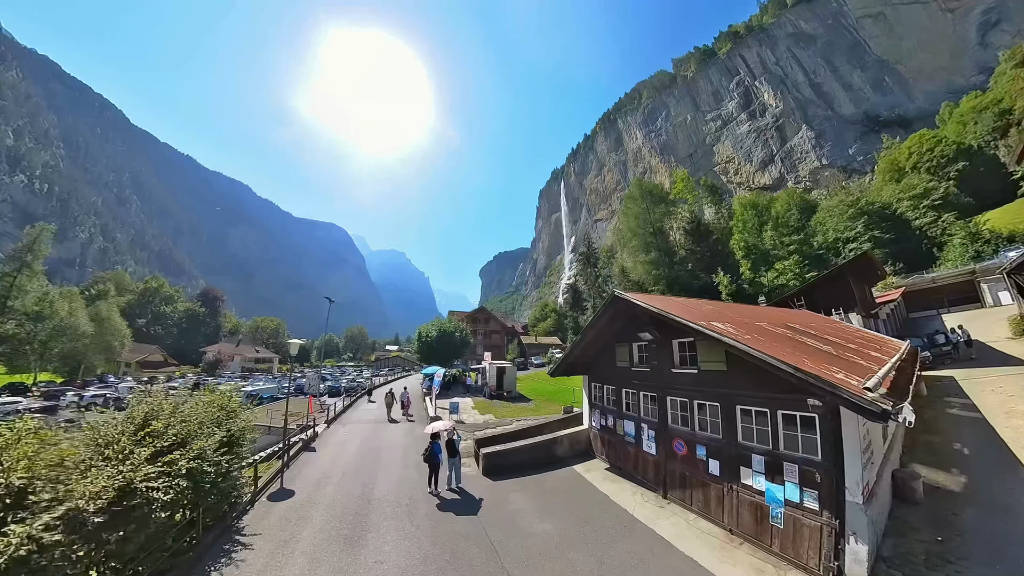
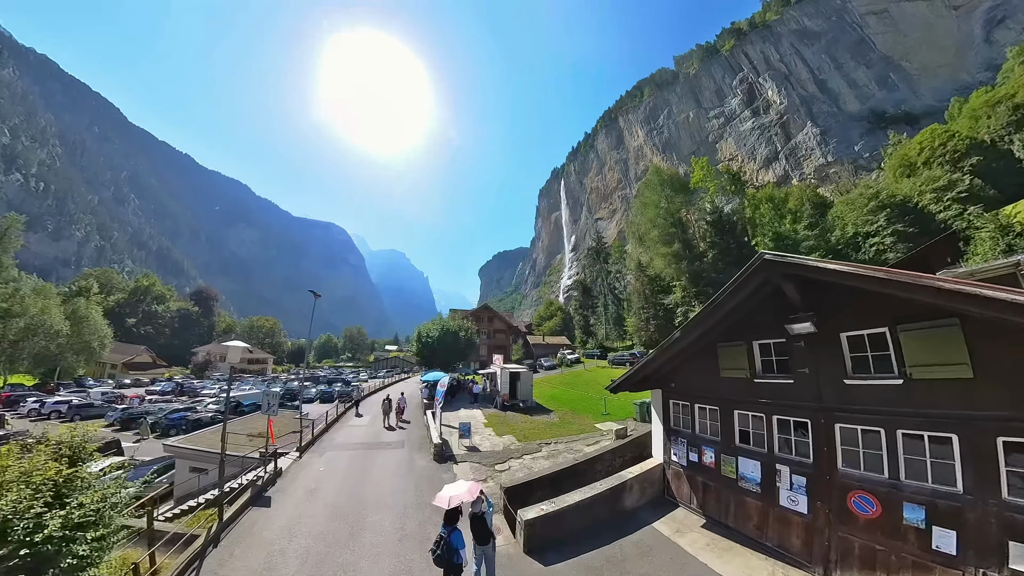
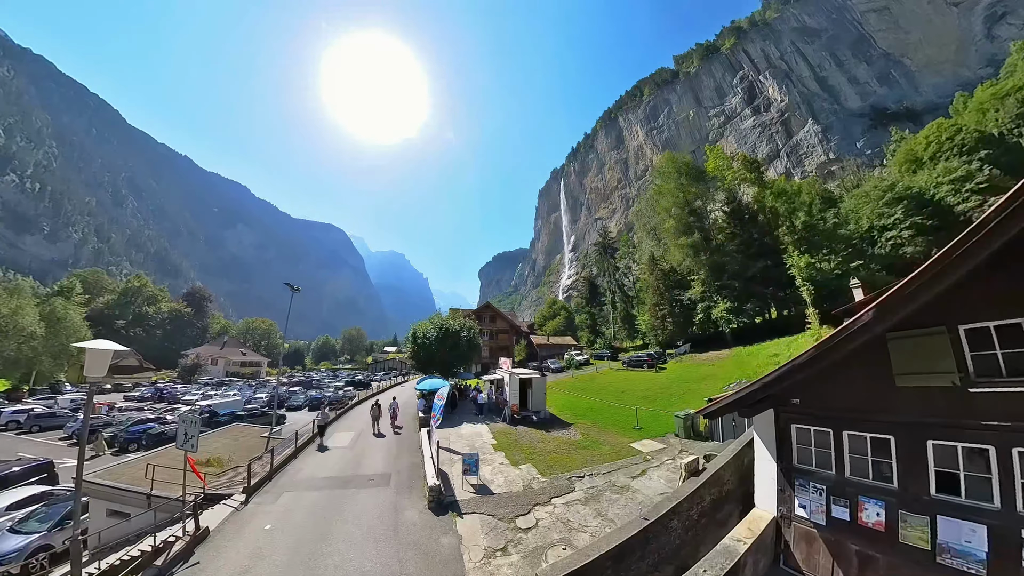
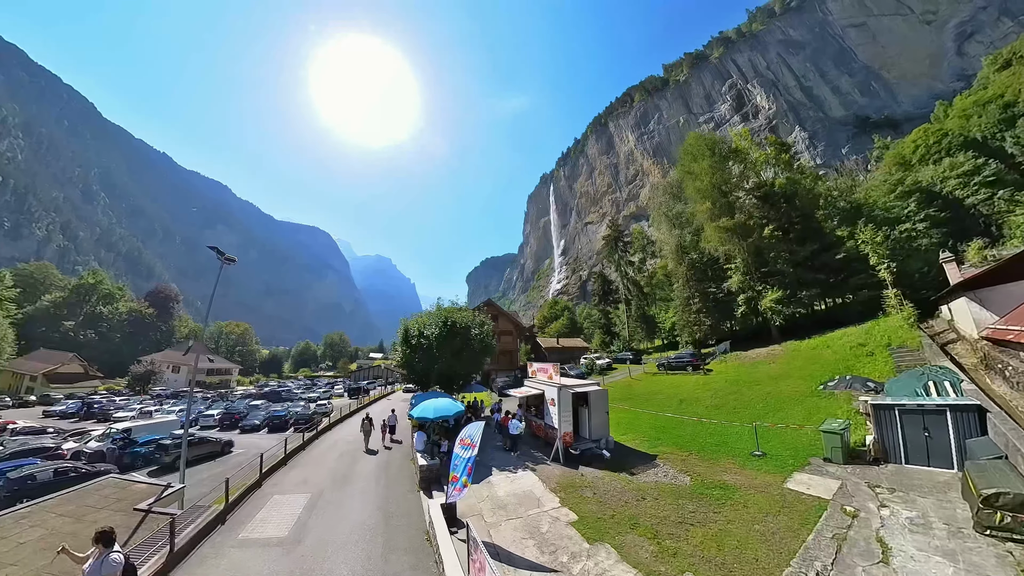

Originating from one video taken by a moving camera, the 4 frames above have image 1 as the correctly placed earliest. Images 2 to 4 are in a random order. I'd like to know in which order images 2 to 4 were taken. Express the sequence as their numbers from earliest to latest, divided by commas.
2, 3, 4
